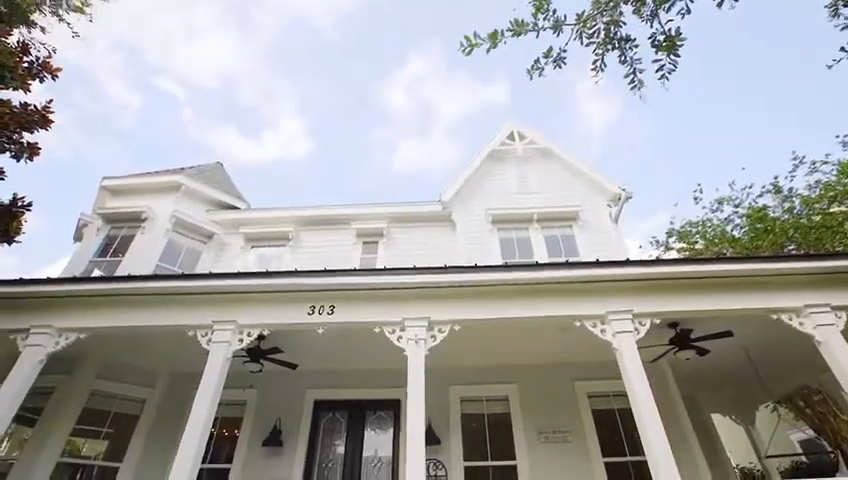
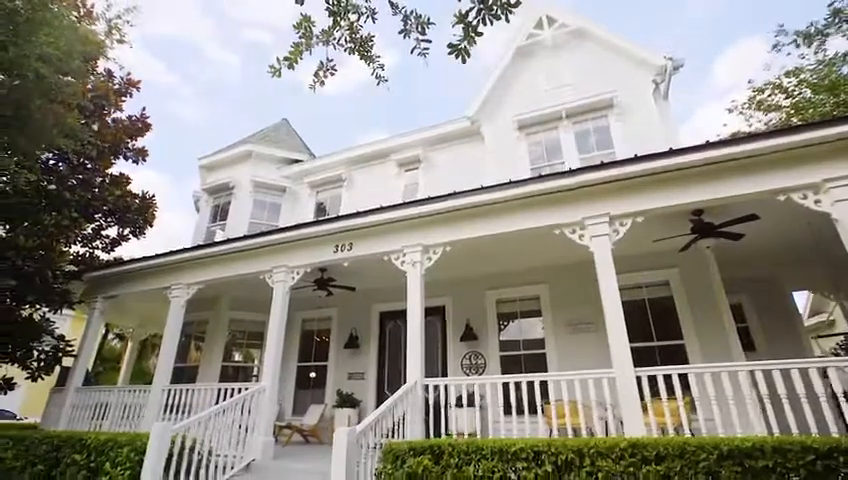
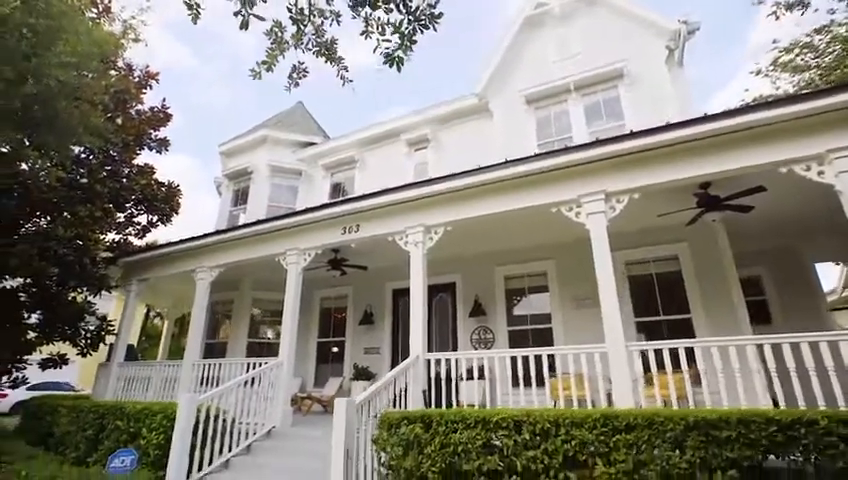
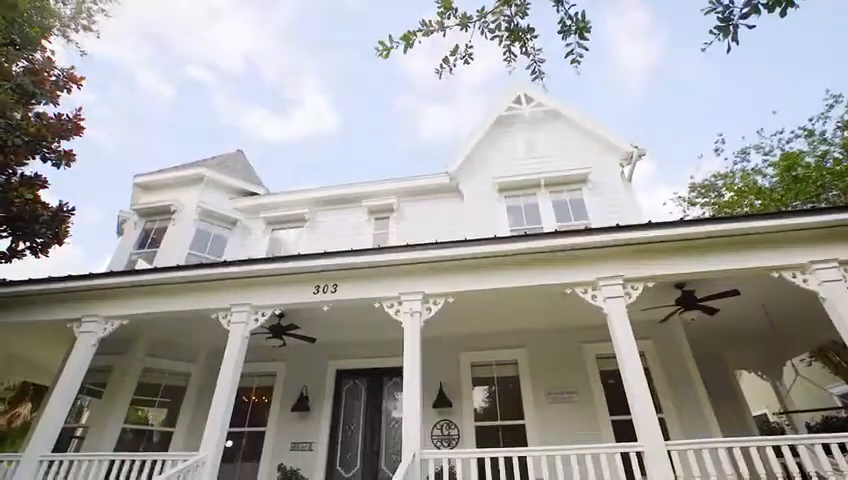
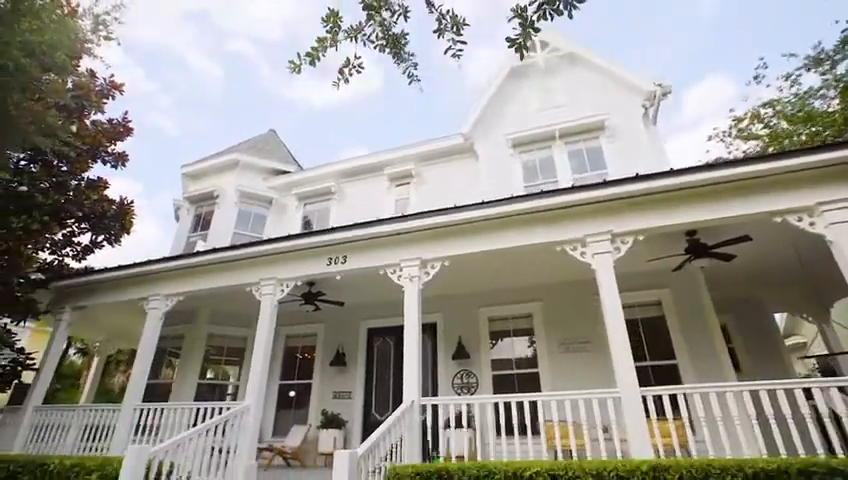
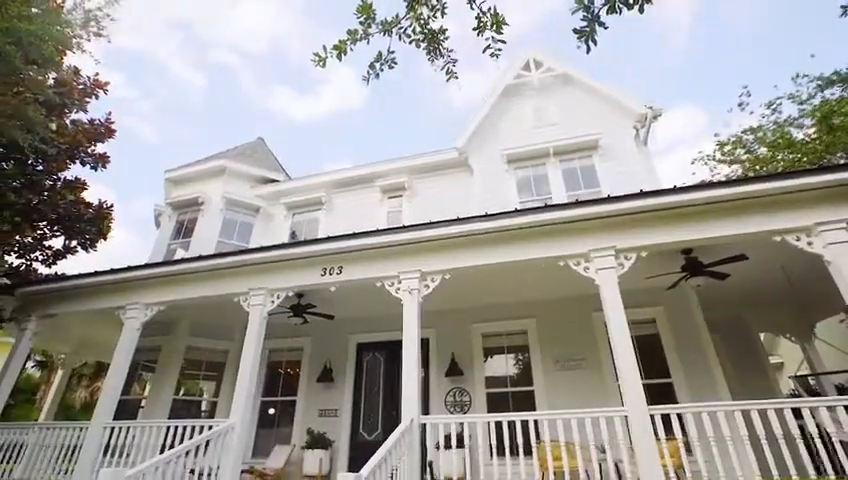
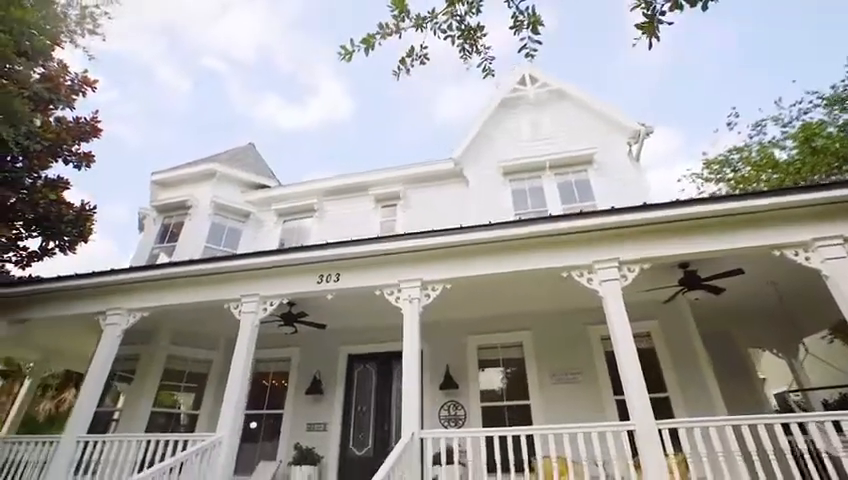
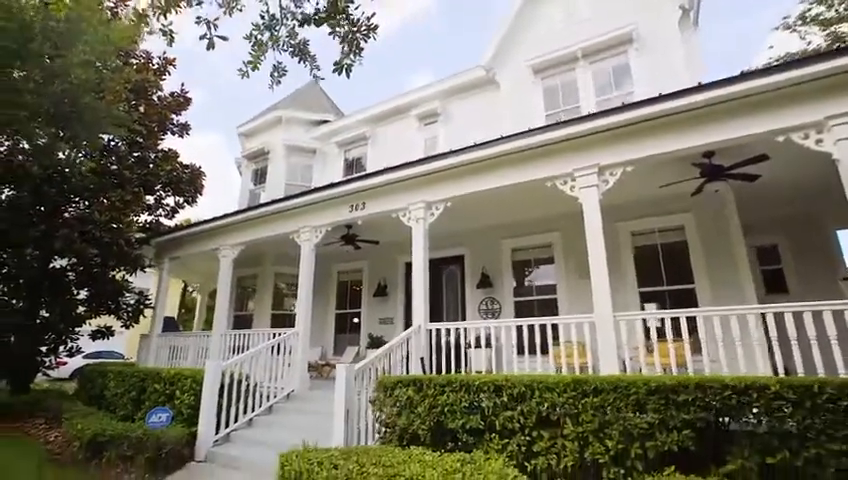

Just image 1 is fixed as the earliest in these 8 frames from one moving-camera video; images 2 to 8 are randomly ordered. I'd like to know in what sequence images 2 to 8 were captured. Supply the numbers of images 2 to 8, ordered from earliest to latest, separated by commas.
4, 7, 6, 5, 2, 3, 8
